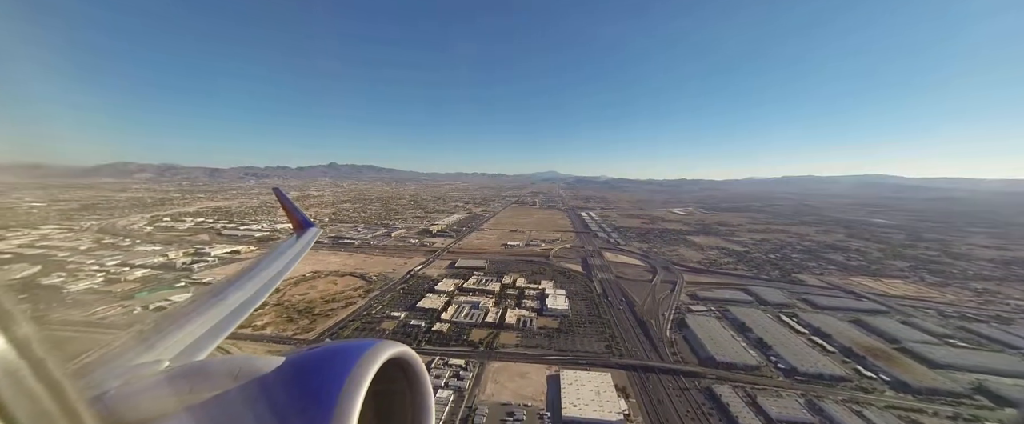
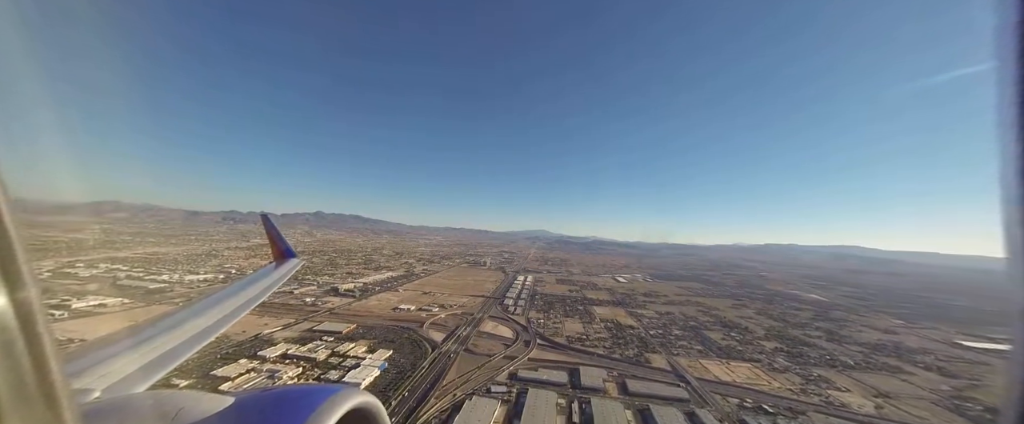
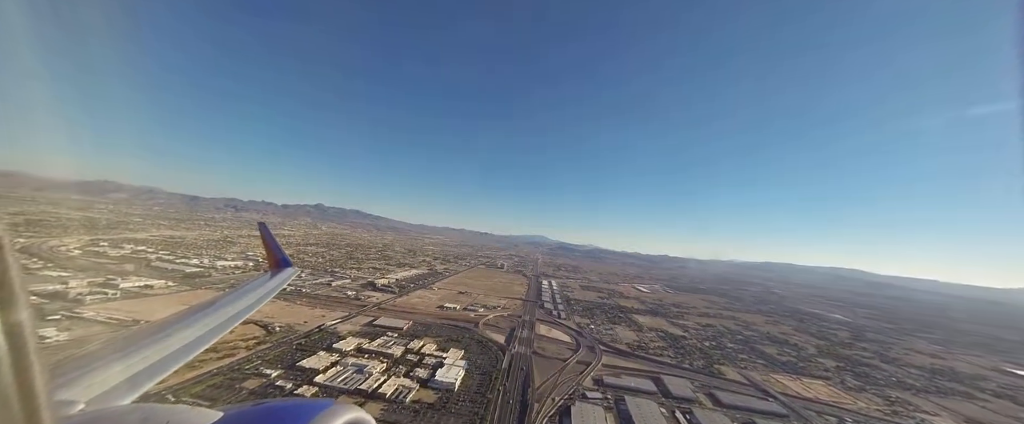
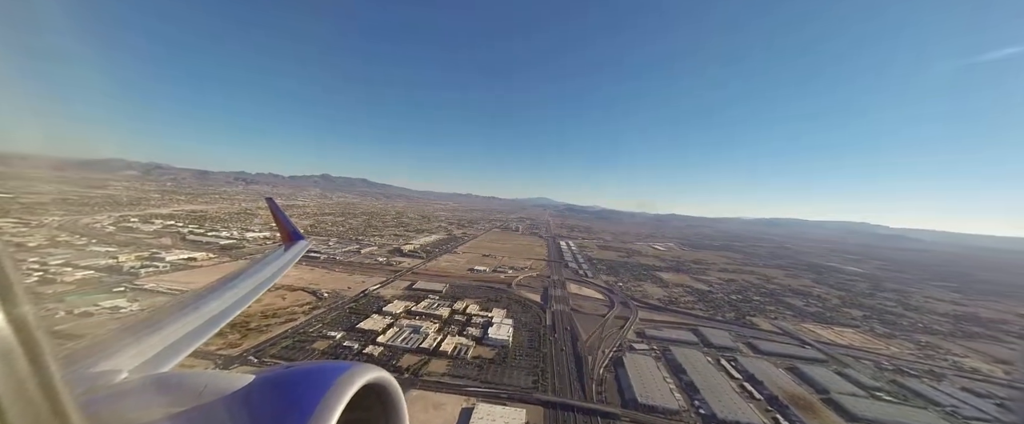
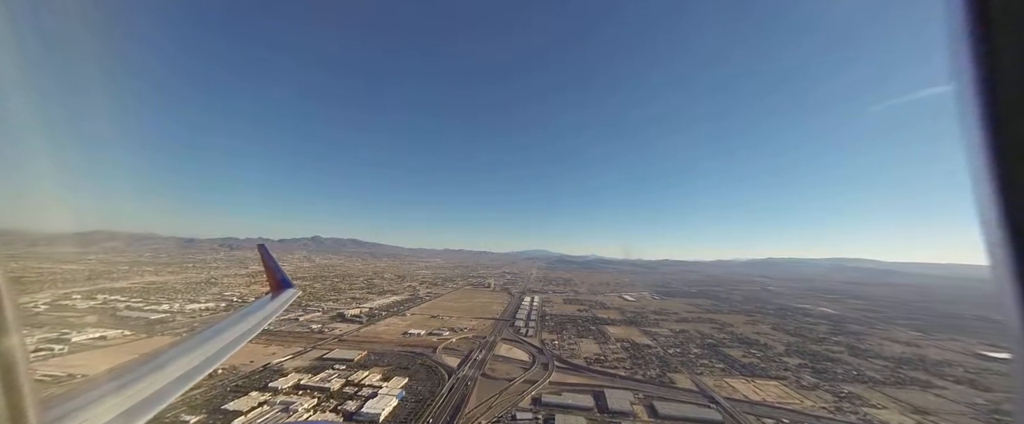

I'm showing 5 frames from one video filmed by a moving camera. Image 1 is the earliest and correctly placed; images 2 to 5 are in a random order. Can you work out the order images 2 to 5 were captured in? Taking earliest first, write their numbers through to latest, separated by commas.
4, 3, 5, 2
